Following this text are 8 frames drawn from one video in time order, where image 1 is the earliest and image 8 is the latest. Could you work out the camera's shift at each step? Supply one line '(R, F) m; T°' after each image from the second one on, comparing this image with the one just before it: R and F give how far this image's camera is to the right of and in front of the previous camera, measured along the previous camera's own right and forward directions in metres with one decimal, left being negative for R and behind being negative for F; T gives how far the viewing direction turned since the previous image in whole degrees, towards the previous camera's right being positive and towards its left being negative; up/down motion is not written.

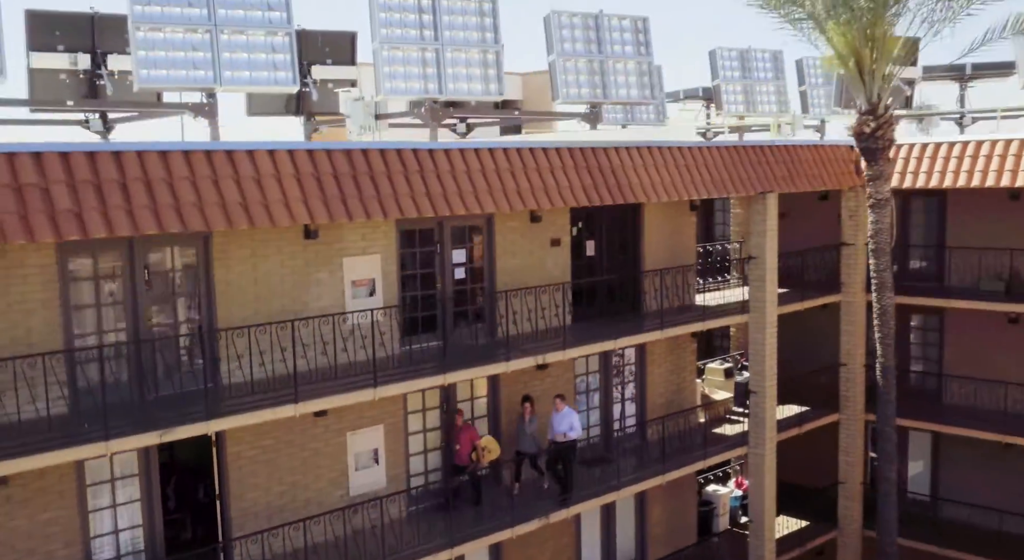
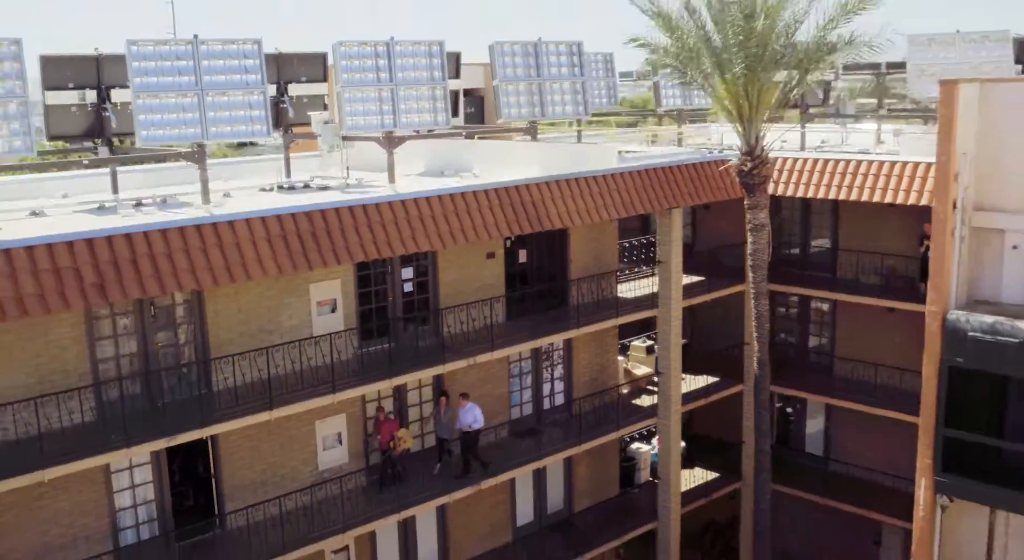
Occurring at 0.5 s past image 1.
(+1.1, -3.4) m; 0°
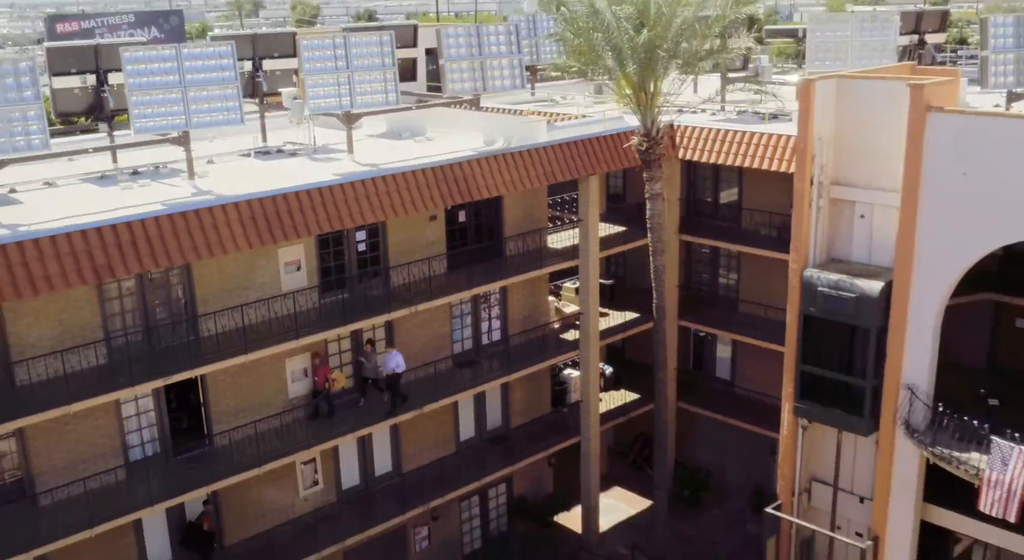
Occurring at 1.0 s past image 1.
(+1.4, -4.0) m; 0°
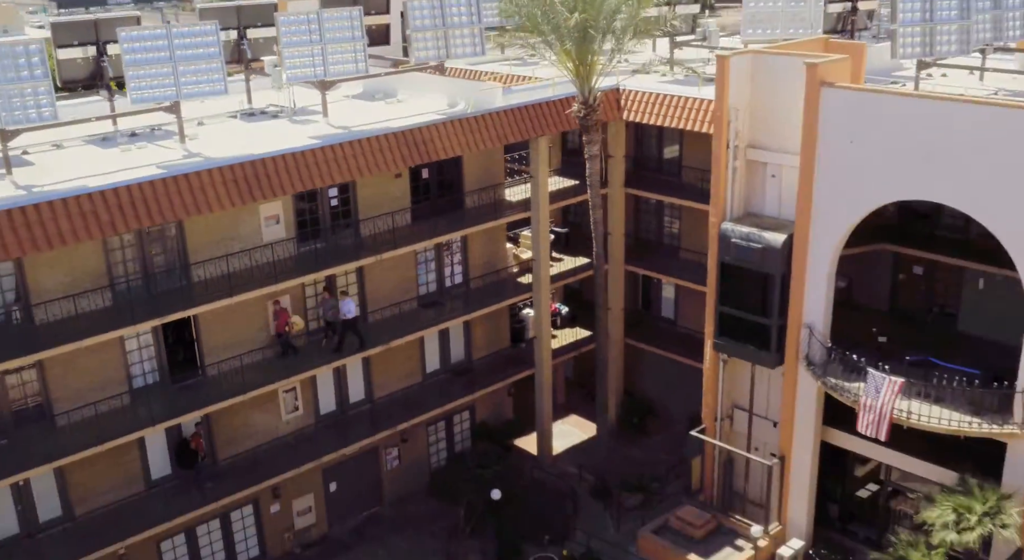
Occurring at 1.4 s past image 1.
(+1.3, -3.2) m; 0°
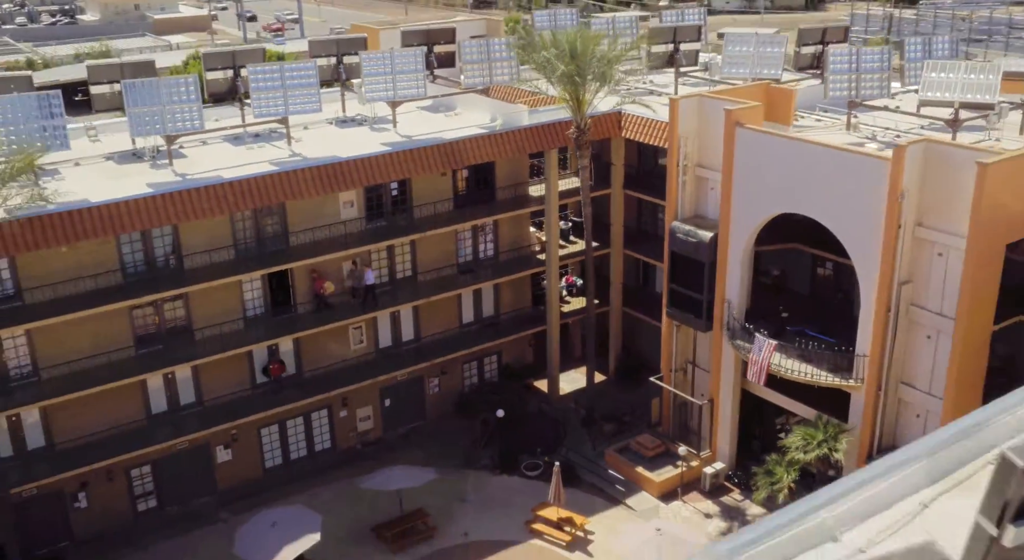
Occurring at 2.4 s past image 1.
(+4.1, -9.5) m; -7°
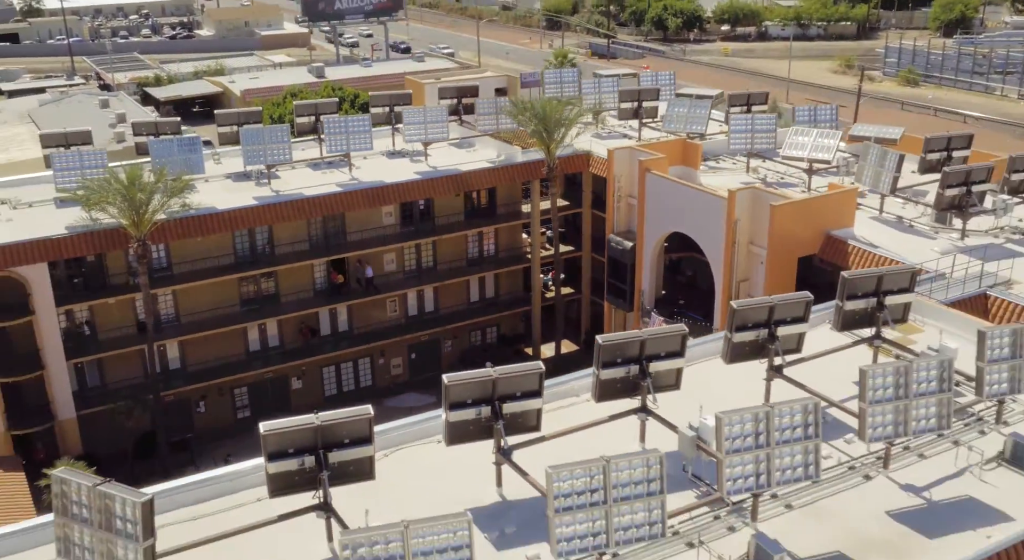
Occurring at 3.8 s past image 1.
(+5.2, -15.4) m; -5°
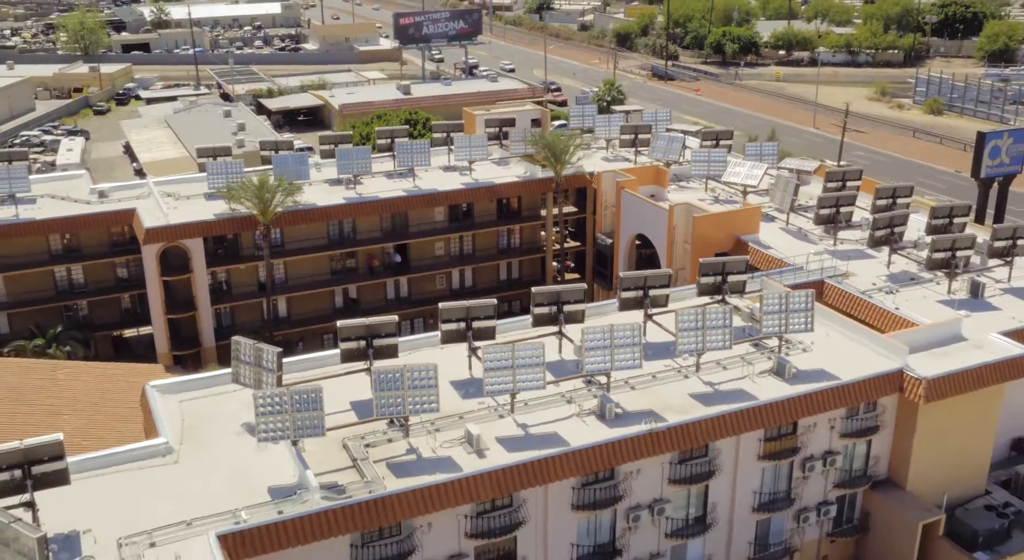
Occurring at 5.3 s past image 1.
(+5.1, -18.7) m; -5°
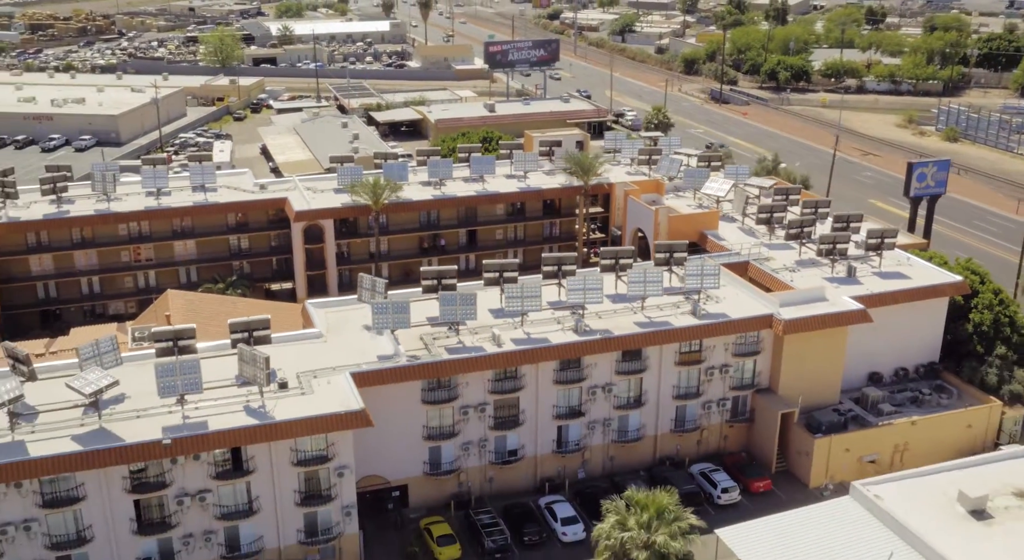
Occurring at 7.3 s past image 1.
(+5.3, -26.7) m; -5°
